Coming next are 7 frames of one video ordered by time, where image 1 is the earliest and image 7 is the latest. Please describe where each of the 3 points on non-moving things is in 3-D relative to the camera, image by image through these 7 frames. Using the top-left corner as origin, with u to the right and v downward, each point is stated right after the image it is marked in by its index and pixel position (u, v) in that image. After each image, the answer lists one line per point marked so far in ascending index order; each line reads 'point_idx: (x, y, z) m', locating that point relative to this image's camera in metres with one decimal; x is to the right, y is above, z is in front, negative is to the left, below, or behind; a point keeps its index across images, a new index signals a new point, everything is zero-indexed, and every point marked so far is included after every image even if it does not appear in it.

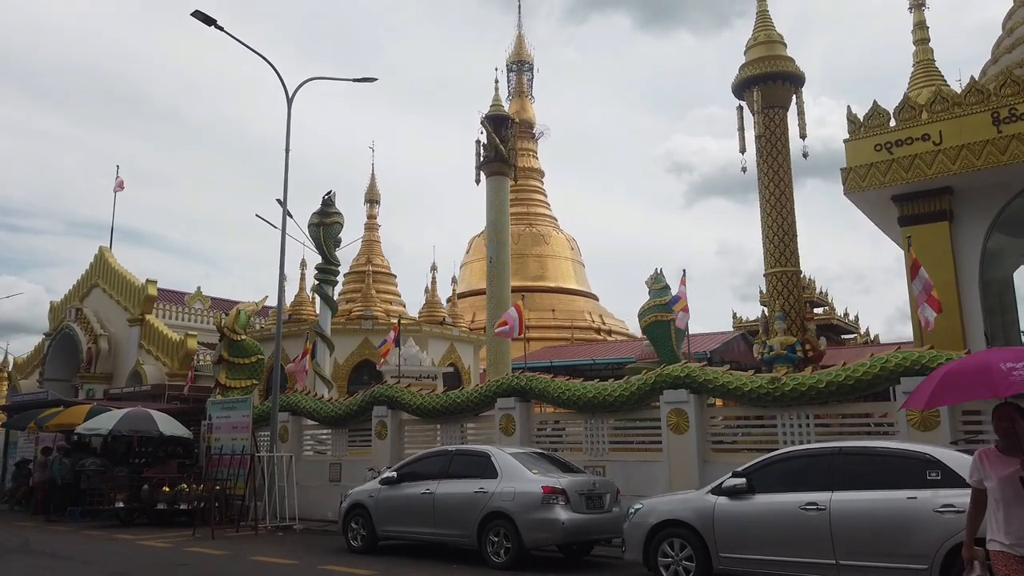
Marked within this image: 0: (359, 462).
0: (-3.0, -3.5, +15.2) m
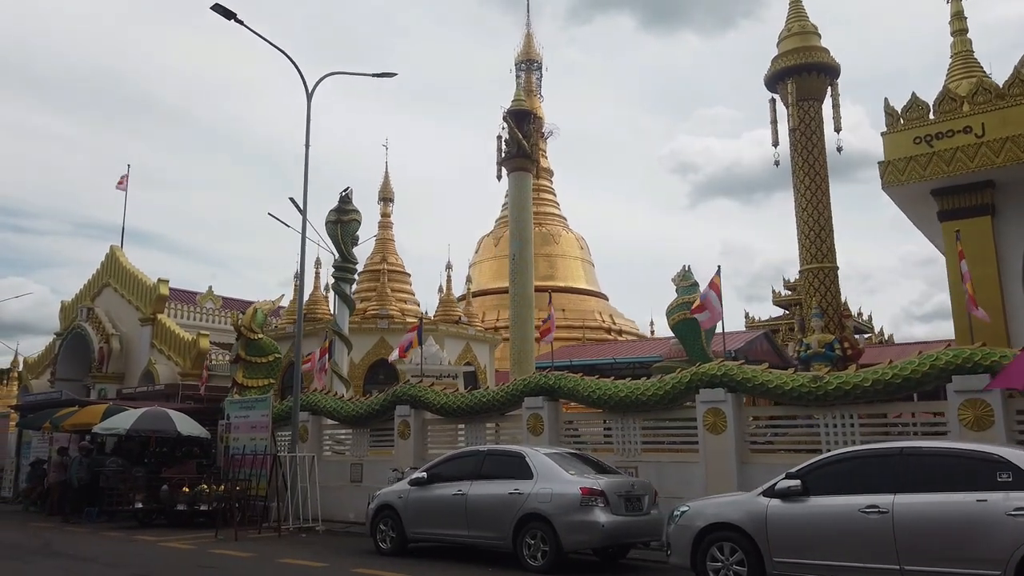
0: (-2.5, -3.4, +14.9) m
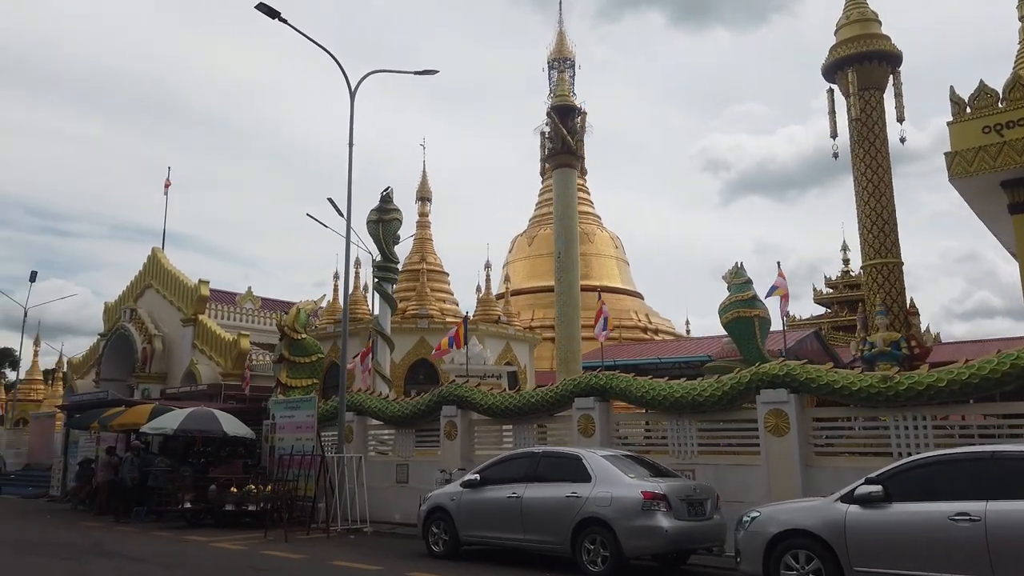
0: (-1.6, -3.4, +14.8) m
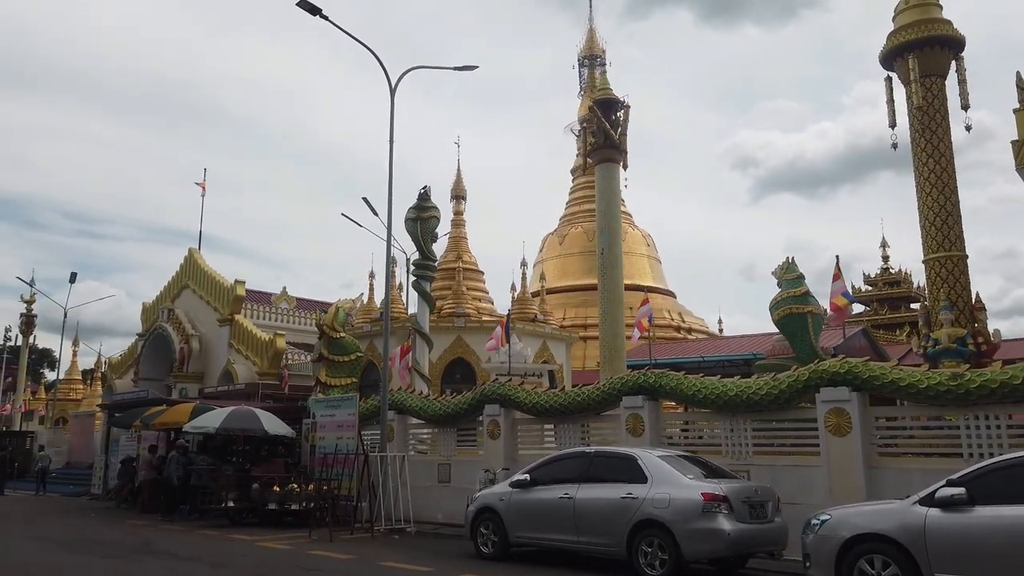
0: (-0.8, -3.4, +14.6) m
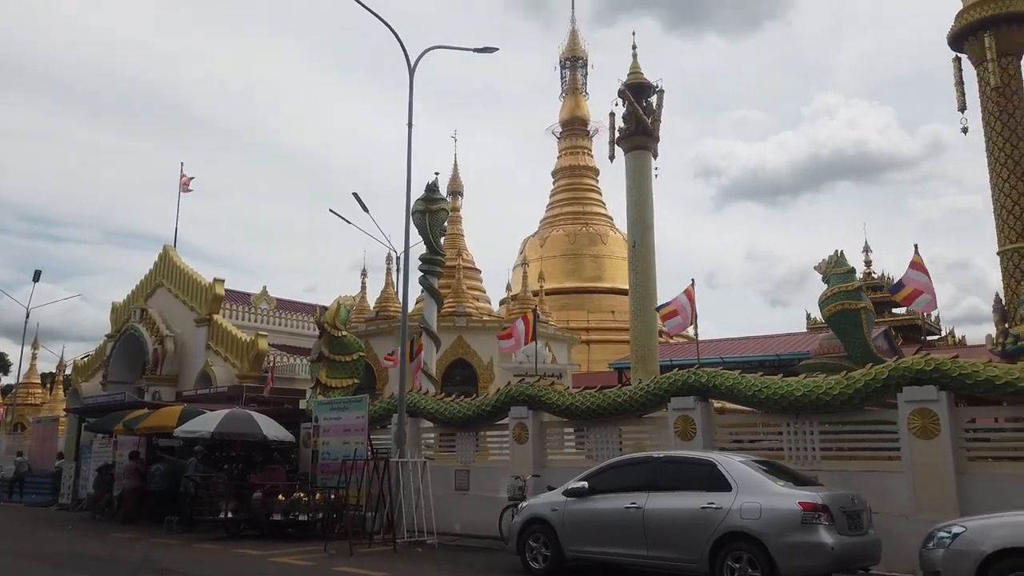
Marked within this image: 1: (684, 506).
0: (-0.3, -3.2, +13.6) m
1: (+1.8, -2.3, +8.1) m
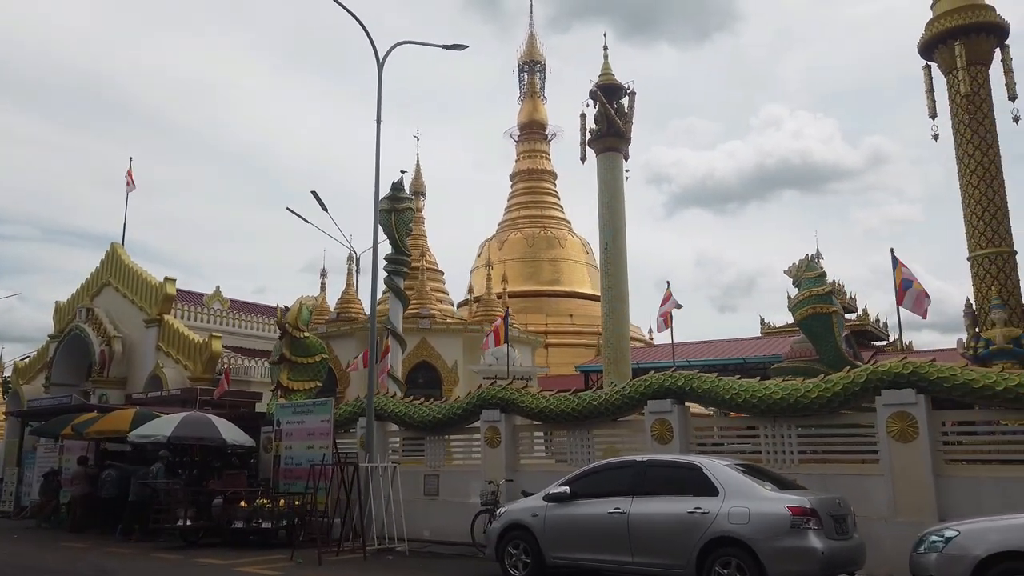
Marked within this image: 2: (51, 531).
0: (-0.9, -3.3, +13.3) m
1: (+1.6, -2.3, +8.0) m
2: (-10.2, -5.3, +16.8) m
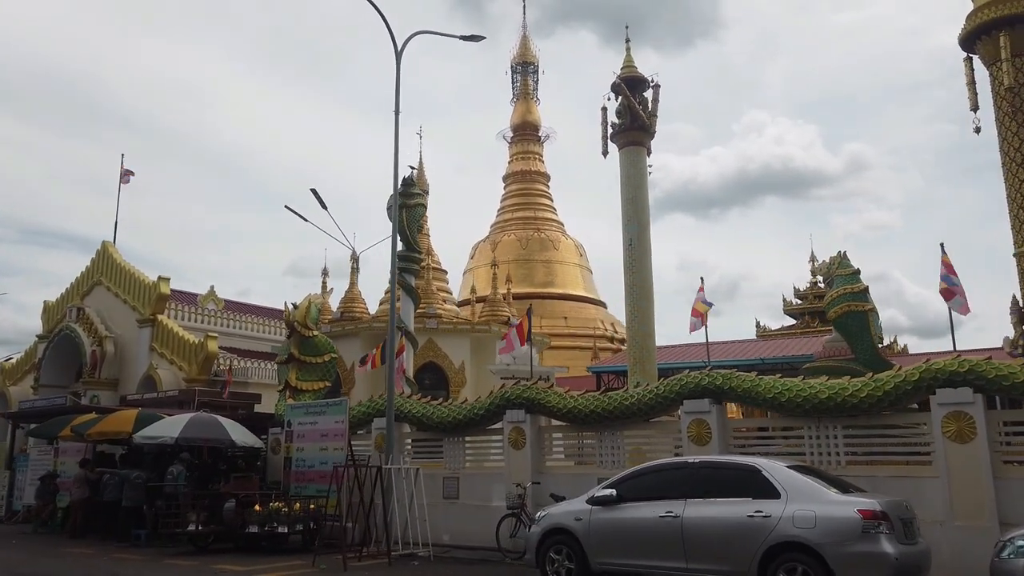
0: (-0.5, -3.2, +12.9) m
1: (+2.2, -2.3, +7.6) m
2: (-9.9, -5.3, +16.2) m
